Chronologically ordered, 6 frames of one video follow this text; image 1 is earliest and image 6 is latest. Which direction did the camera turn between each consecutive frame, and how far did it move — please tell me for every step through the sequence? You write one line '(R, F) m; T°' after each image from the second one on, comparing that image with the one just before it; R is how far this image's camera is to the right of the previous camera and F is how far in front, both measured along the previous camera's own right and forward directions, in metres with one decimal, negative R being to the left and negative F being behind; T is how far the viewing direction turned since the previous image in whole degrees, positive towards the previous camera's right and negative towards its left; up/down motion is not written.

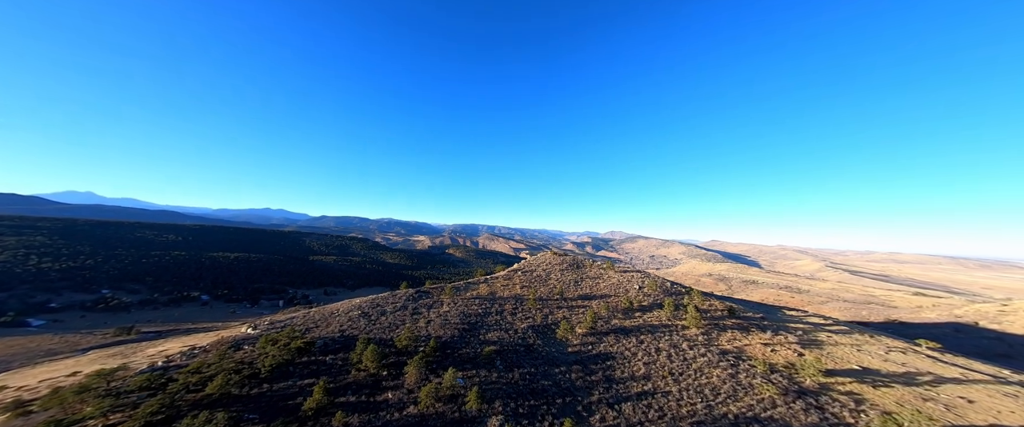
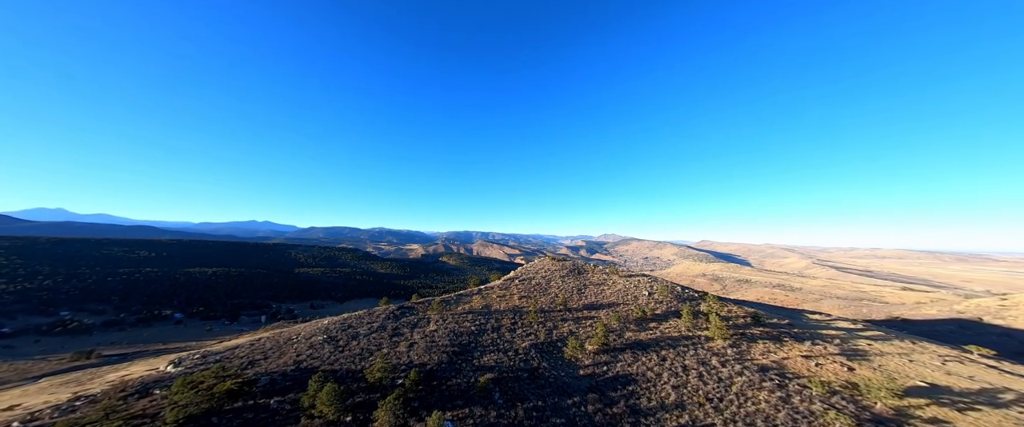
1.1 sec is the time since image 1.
(-0.2, +1.7) m; +2°
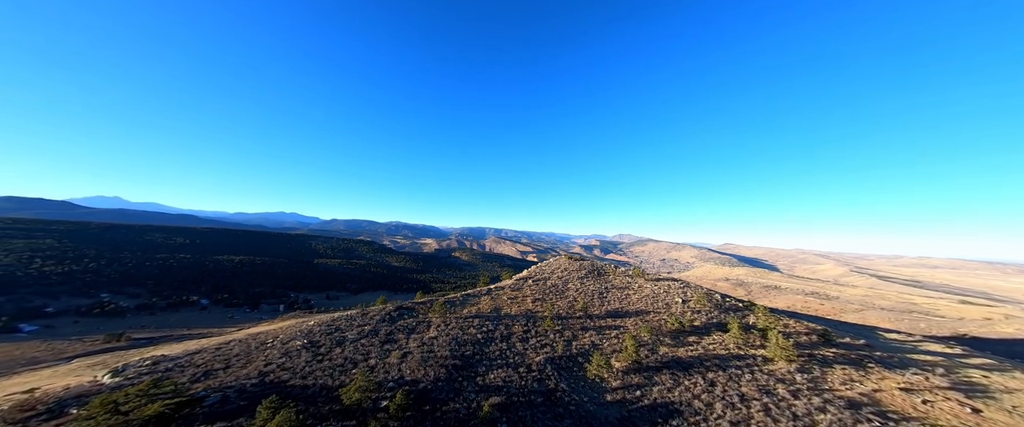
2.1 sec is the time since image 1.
(0.0, +1.6) m; -3°
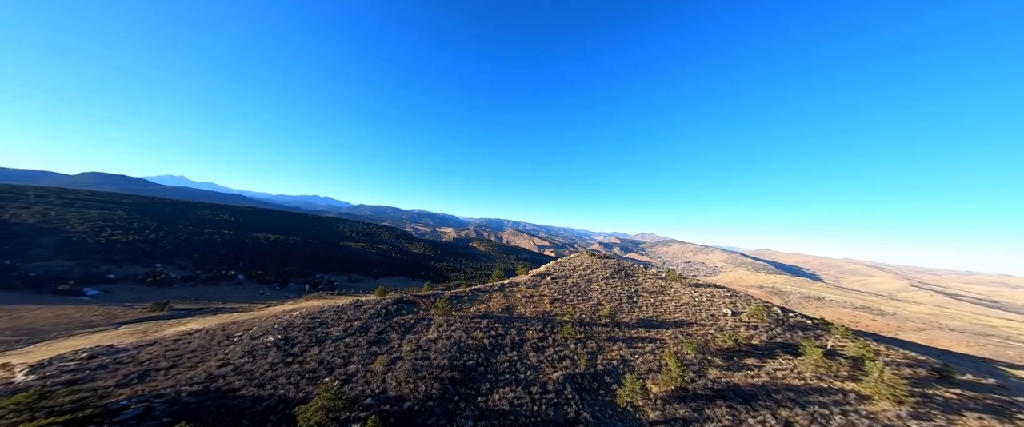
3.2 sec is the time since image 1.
(0.0, +1.7) m; -4°
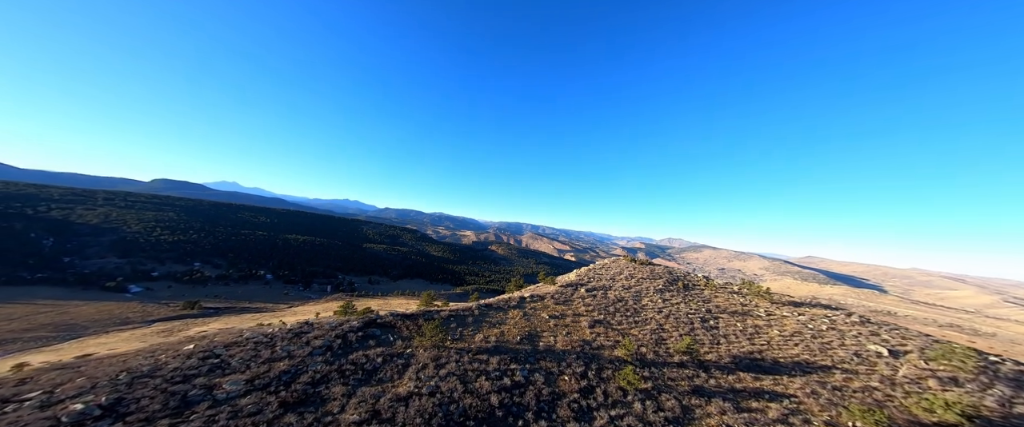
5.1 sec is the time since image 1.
(-0.1, +3.3) m; -5°
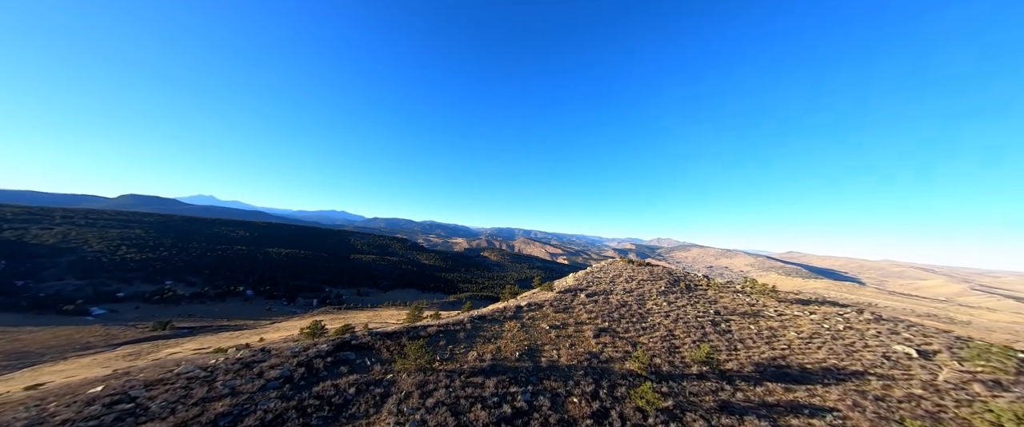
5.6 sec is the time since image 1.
(-0.1, +0.8) m; +2°
